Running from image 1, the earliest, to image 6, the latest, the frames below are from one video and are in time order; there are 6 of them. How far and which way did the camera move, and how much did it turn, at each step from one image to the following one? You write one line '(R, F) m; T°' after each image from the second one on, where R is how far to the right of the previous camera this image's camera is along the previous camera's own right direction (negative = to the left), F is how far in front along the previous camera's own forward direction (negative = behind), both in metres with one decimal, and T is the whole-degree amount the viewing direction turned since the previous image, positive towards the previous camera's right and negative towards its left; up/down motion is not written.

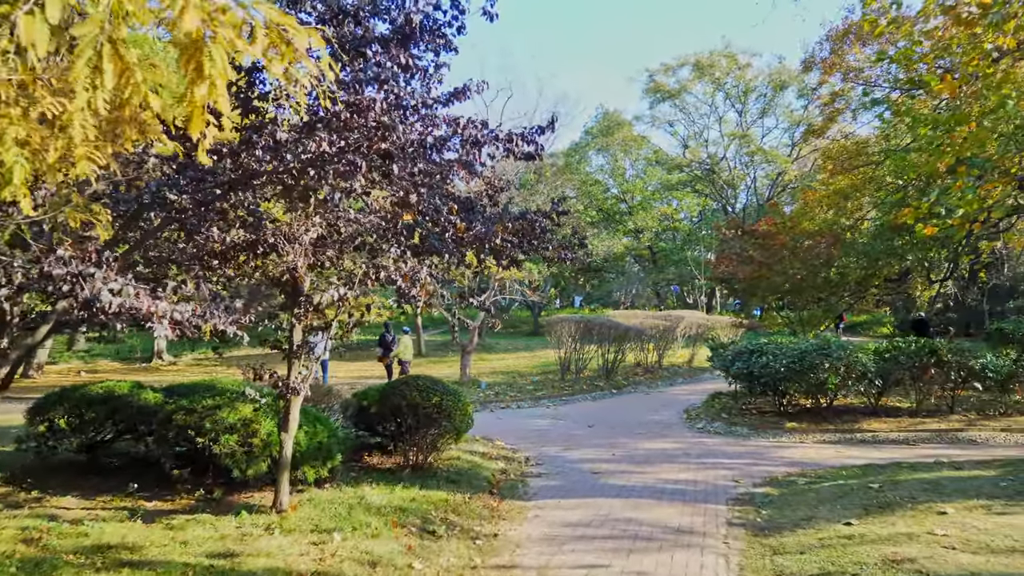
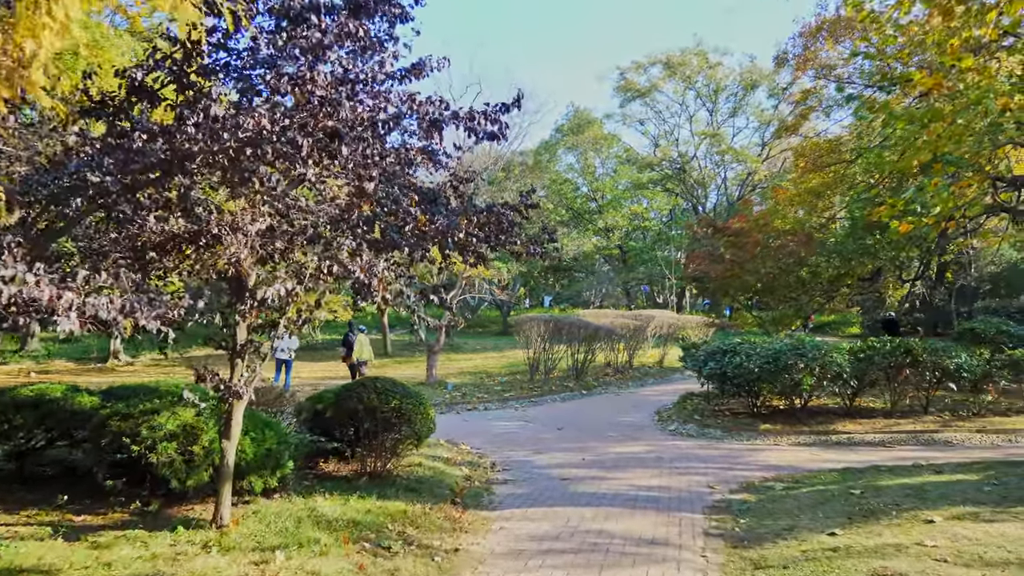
(0.0, +0.3) m; +2°
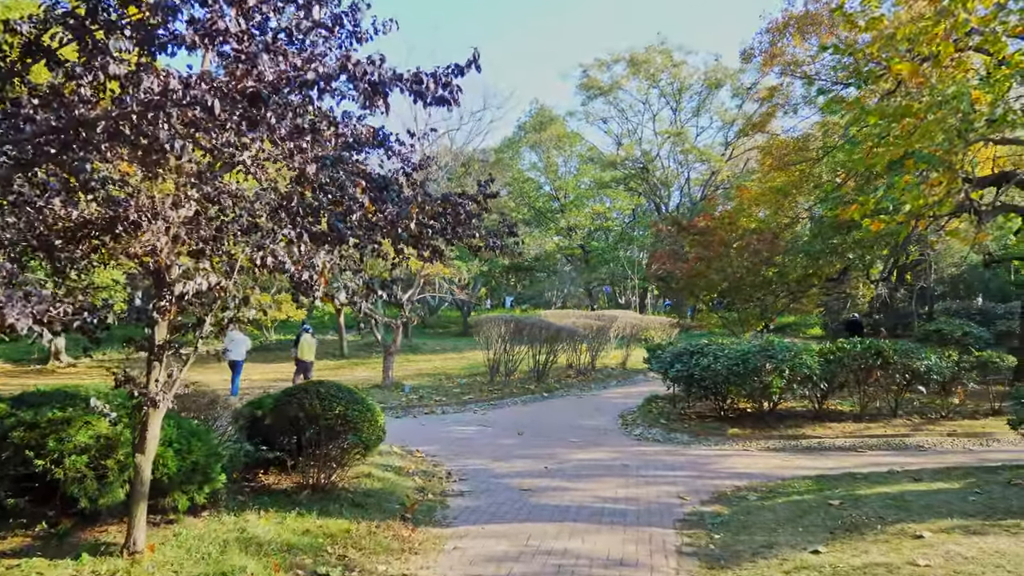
(0.0, +0.4) m; +3°
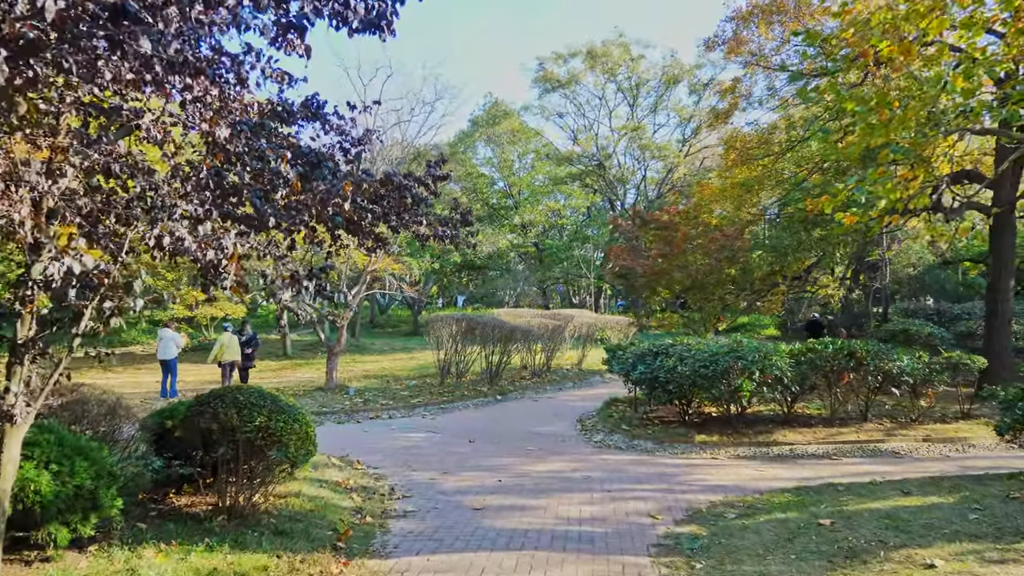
(0.0, +0.6) m; +3°
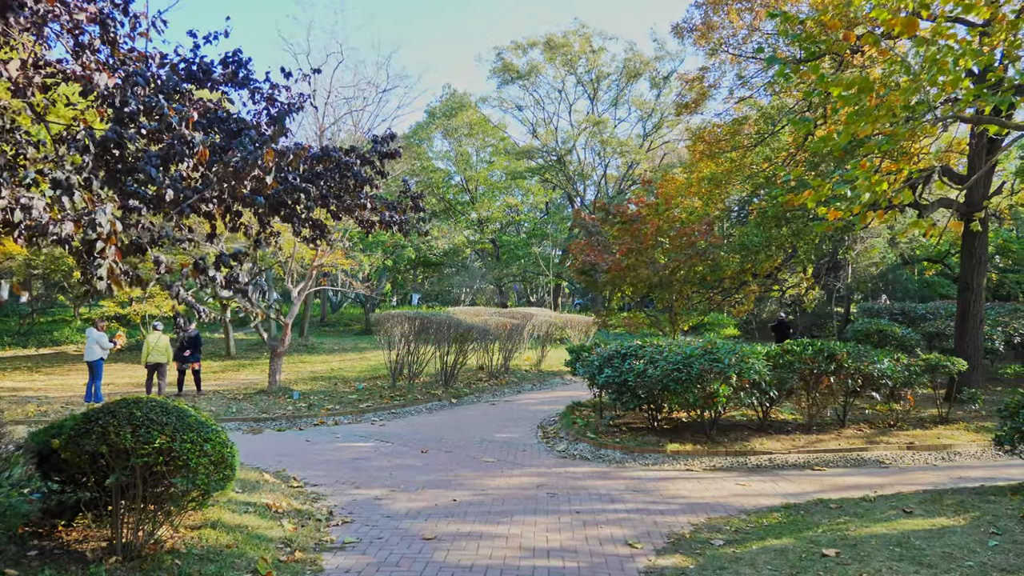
(0.0, +0.6) m; +3°
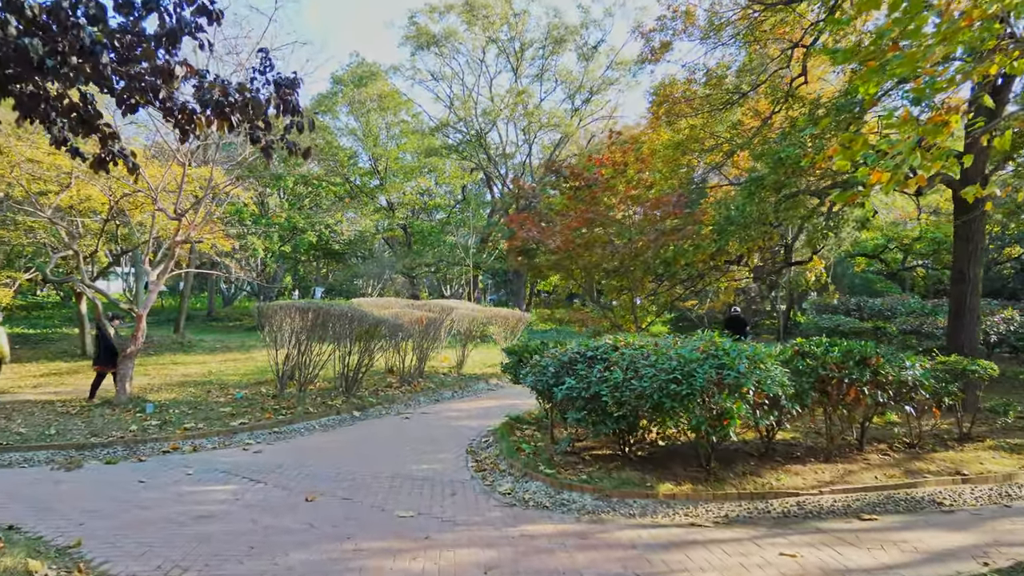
(-0.1, +2.1) m; +6°
